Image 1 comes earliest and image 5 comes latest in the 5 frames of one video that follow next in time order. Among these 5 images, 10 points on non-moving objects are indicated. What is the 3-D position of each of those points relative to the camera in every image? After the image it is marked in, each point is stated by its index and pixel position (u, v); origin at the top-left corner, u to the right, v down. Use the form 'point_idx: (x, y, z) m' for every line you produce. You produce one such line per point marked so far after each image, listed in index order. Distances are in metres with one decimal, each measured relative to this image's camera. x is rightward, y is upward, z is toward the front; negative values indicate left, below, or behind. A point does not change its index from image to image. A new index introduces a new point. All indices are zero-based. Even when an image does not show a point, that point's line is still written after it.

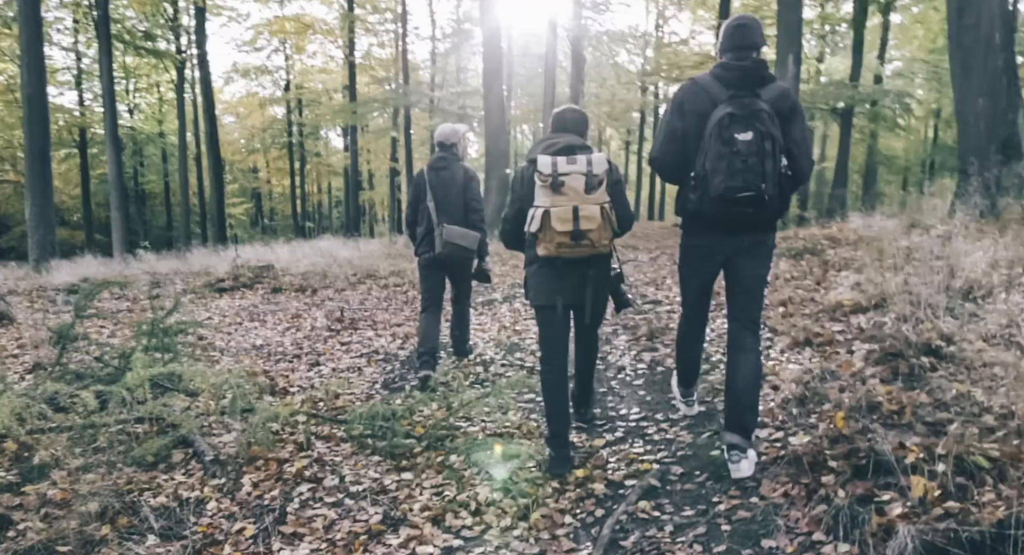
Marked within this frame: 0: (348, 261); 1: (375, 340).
0: (-3.5, +0.3, +16.3) m
1: (-1.5, -0.7, +8.5) m
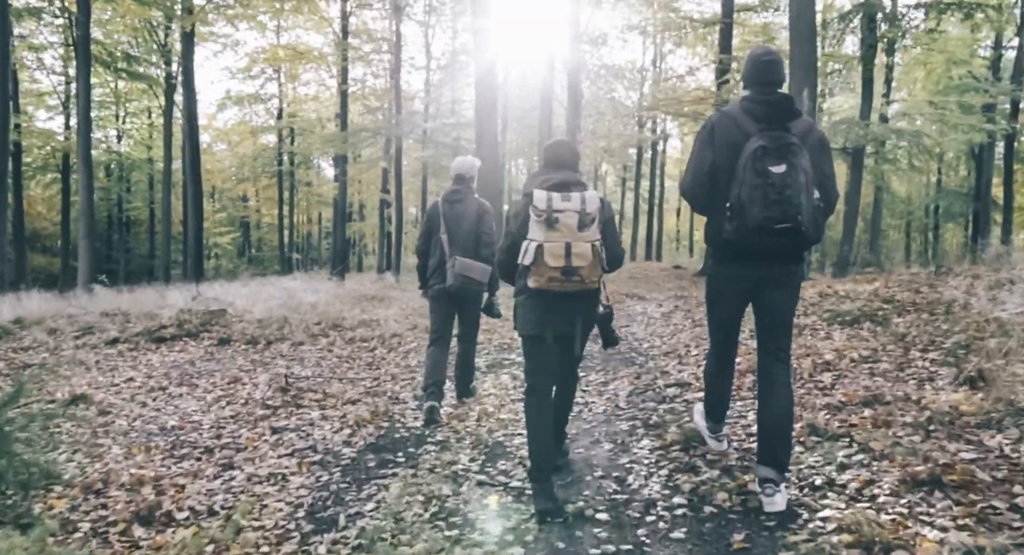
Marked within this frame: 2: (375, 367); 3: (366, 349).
0: (-3.7, -0.6, +14.4) m
1: (-1.7, -1.3, +6.5) m
2: (-1.7, -1.1, +9.4) m
3: (-2.0, -1.0, +10.7) m
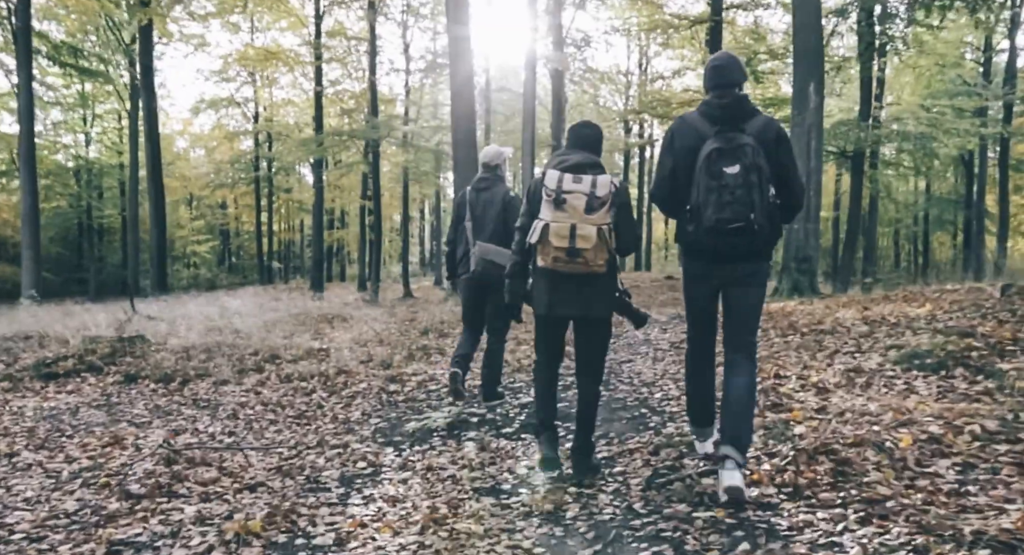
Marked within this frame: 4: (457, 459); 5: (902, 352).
0: (-4.1, -0.9, +12.2) m
1: (-1.9, -1.5, +4.3) m
2: (-2.0, -1.4, +7.3) m
3: (-2.3, -1.3, +8.5) m
4: (-0.4, -1.3, +5.6) m
5: (+3.4, -0.6, +6.7) m
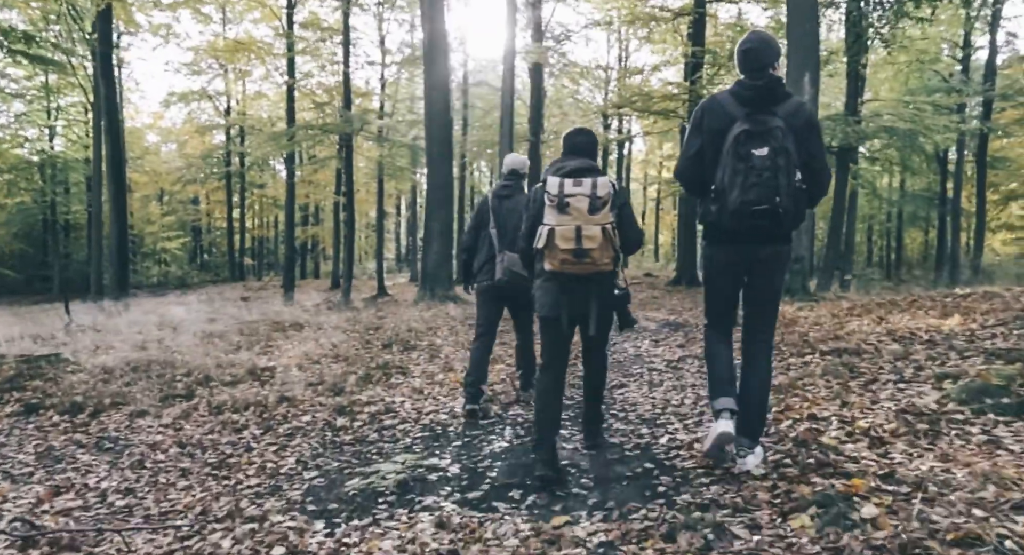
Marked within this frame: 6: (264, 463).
0: (-4.4, -1.0, +10.7) m
1: (-2.0, -1.6, +2.9) m
2: (-2.2, -1.5, +5.8) m
3: (-2.6, -1.4, +7.1) m
4: (-0.6, -1.4, +4.2) m
5: (+3.2, -0.8, +5.5) m
6: (-1.9, -1.4, +6.0) m
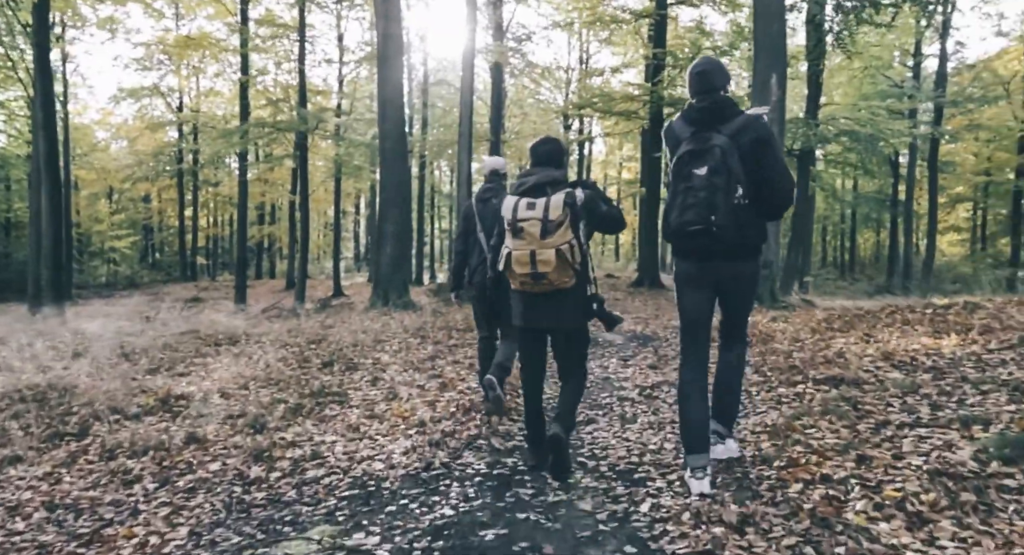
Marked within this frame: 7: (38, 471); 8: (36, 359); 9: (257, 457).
0: (-5.0, -1.2, +9.4) m
1: (-2.2, -1.8, +1.7) m
2: (-2.5, -1.6, +4.6) m
3: (-3.0, -1.6, +5.8) m
4: (-0.8, -1.6, +3.1) m
5: (+2.9, -0.9, +4.5) m
6: (-2.3, -1.6, +4.8) m
7: (-3.8, -1.6, +6.2) m
8: (-6.5, -1.1, +10.3) m
9: (-2.0, -1.5, +6.1) m
